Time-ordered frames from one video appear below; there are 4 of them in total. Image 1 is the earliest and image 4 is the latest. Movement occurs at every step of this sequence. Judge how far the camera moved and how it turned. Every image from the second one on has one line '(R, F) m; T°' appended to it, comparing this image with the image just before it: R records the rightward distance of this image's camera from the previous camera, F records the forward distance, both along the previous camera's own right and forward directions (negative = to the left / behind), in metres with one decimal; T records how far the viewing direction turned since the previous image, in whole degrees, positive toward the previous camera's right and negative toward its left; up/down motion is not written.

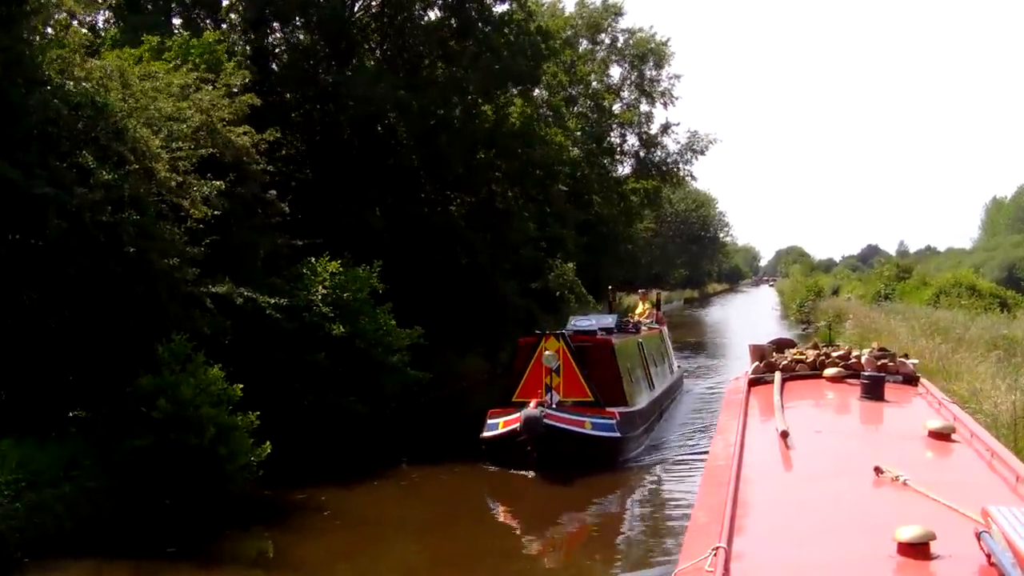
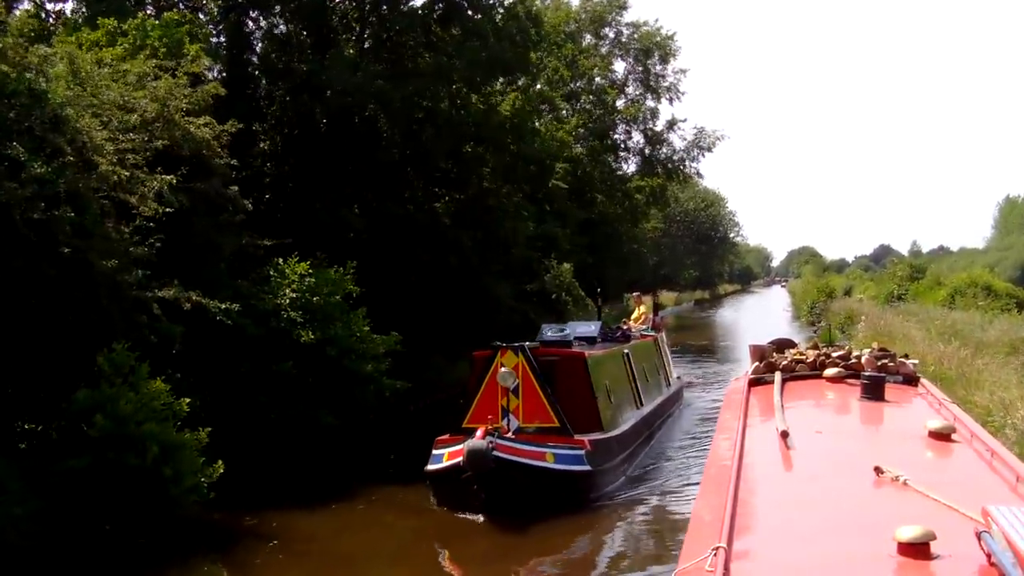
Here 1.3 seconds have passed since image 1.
(+0.4, +1.1) m; -1°
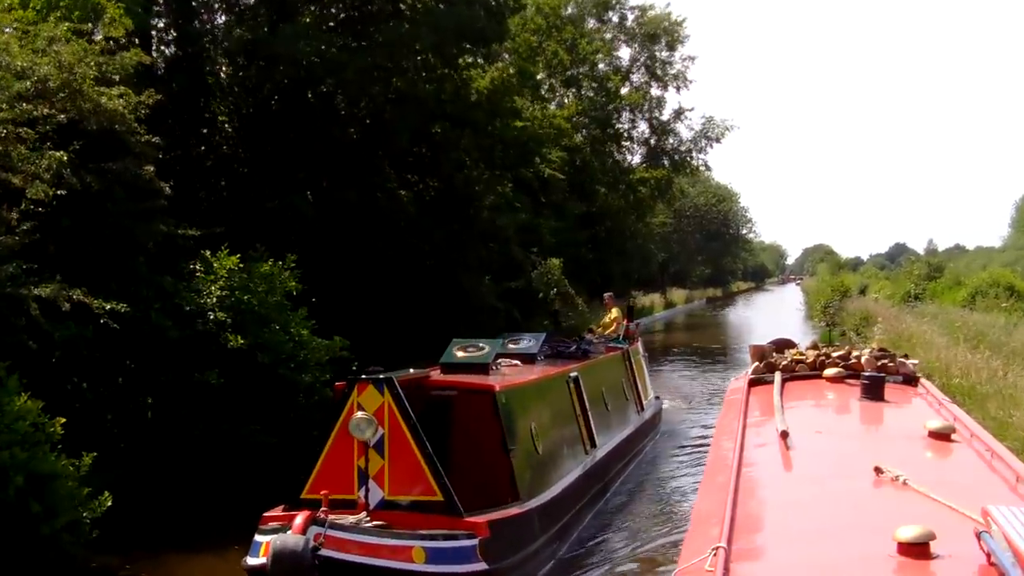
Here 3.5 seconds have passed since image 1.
(+0.6, +1.8) m; -1°
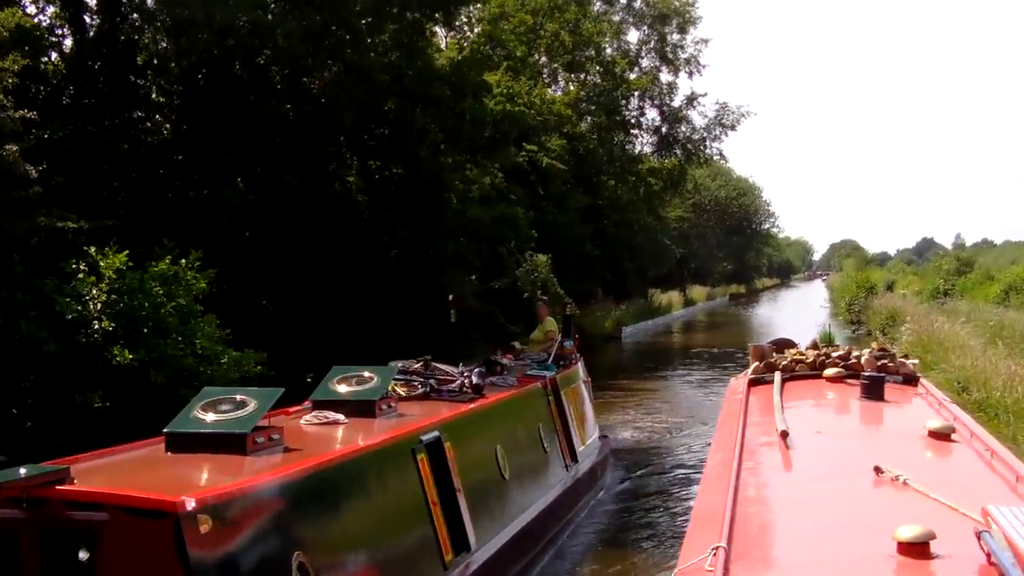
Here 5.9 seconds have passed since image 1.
(+0.8, +2.0) m; -1°
